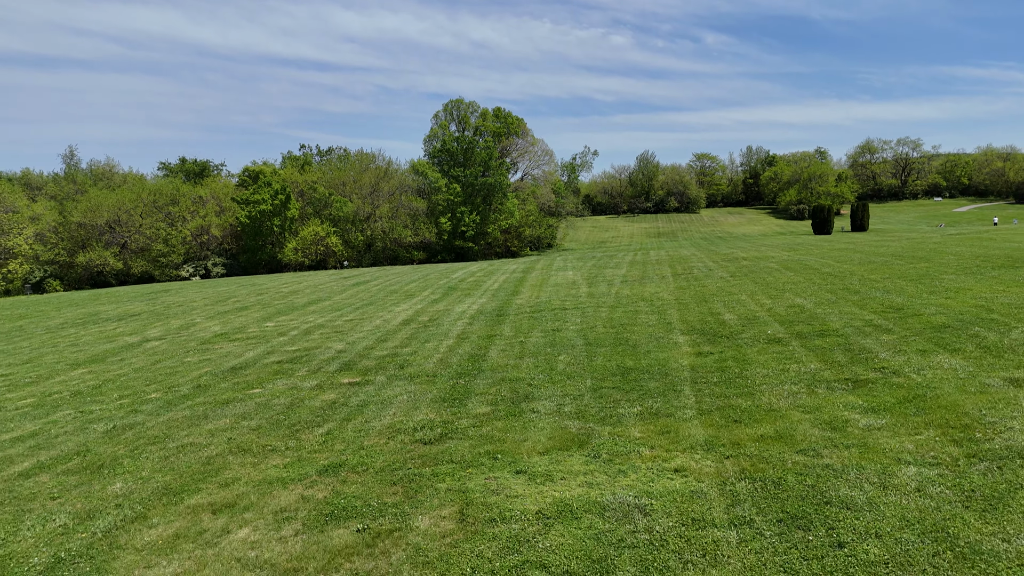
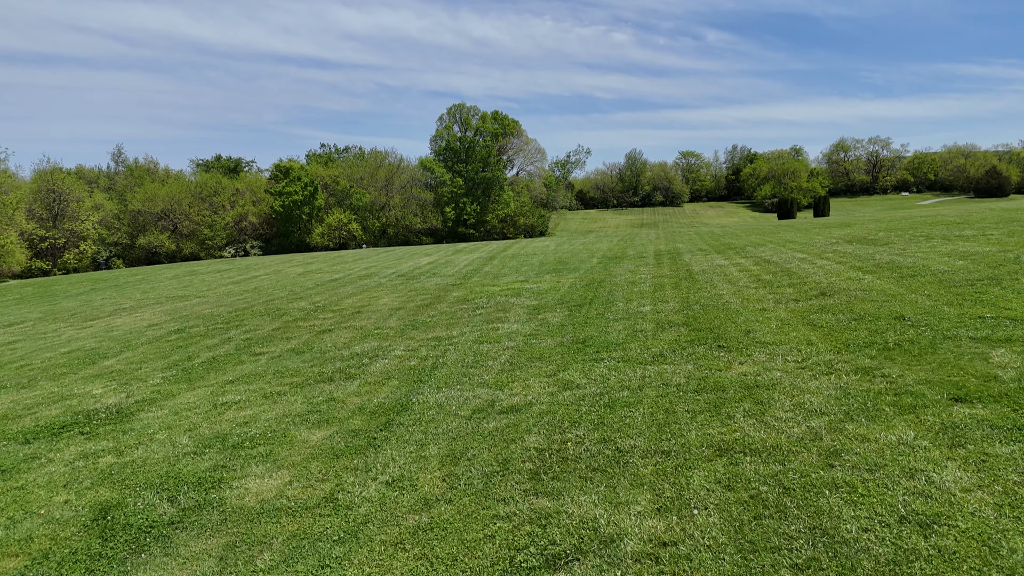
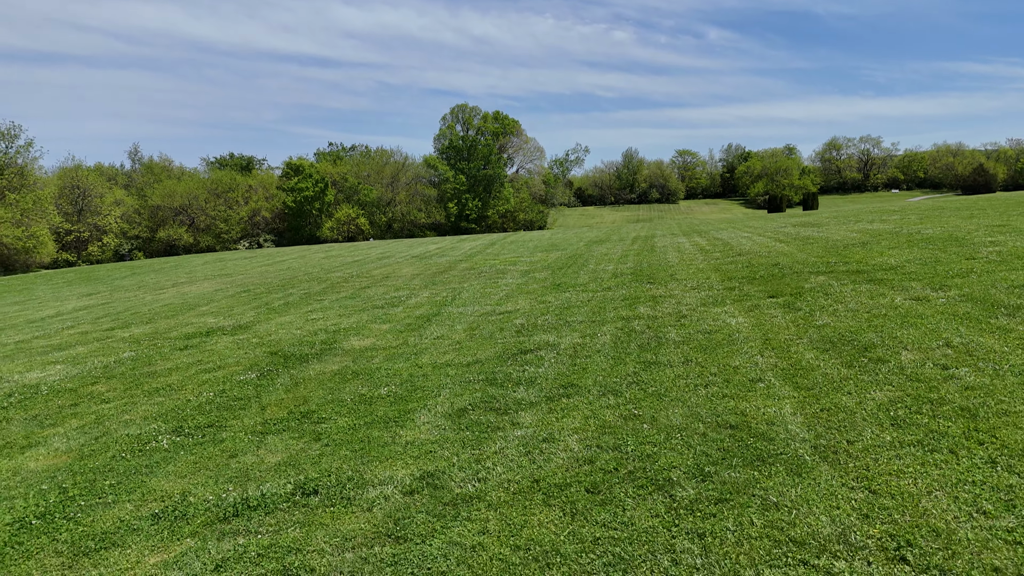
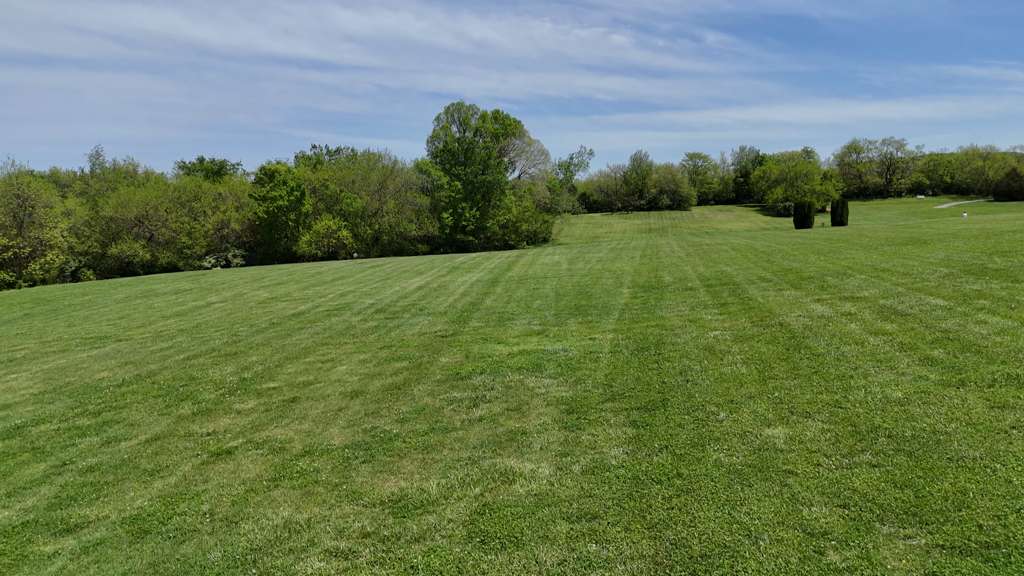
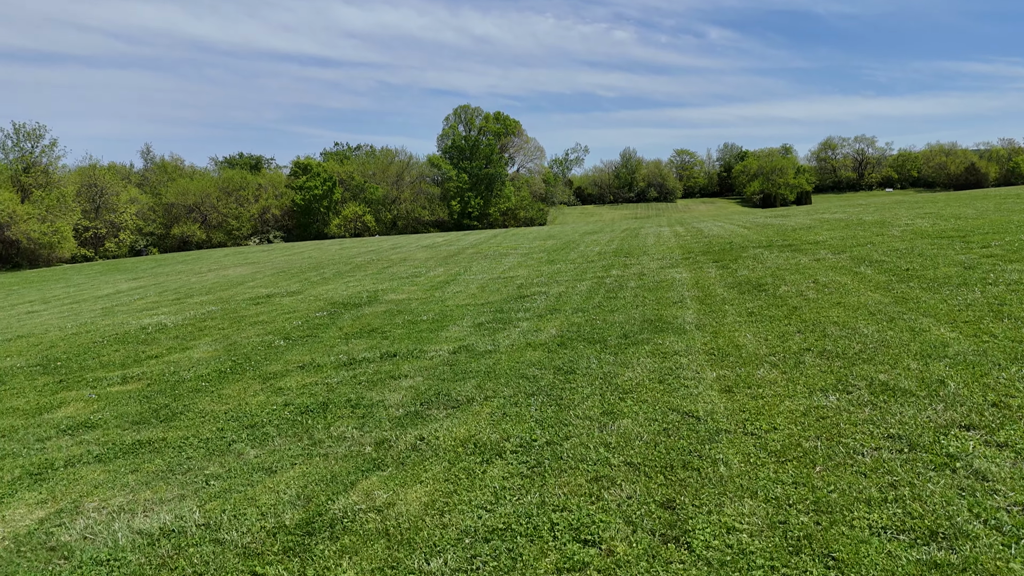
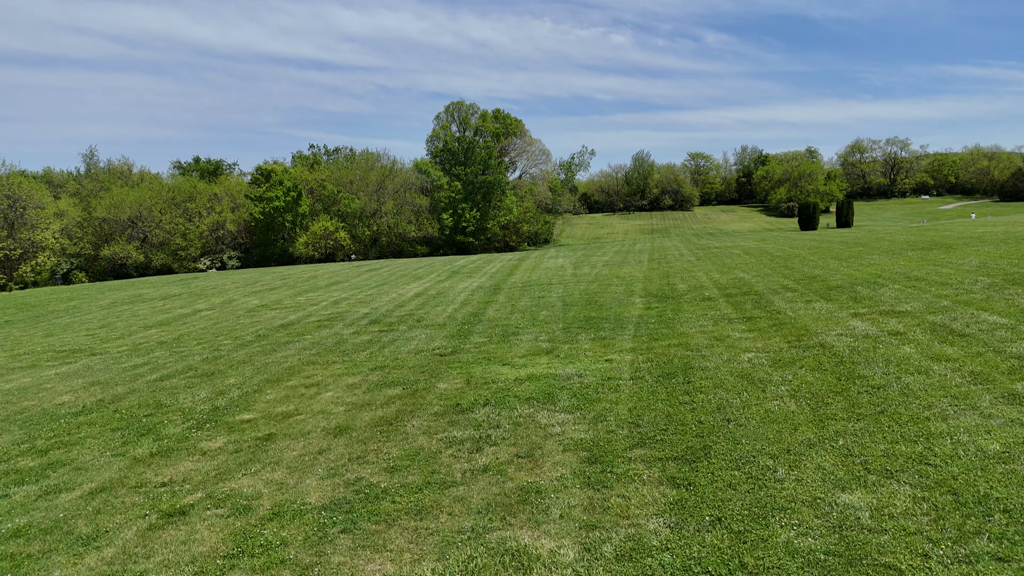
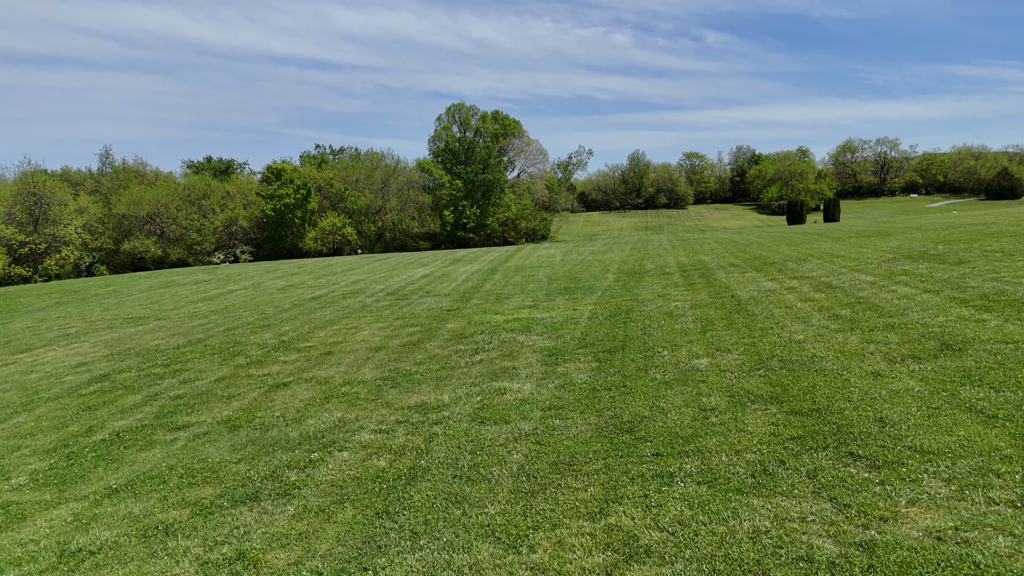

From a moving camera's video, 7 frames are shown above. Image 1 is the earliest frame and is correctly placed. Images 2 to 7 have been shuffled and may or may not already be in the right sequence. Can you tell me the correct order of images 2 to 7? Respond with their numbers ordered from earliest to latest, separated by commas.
6, 4, 7, 2, 3, 5
